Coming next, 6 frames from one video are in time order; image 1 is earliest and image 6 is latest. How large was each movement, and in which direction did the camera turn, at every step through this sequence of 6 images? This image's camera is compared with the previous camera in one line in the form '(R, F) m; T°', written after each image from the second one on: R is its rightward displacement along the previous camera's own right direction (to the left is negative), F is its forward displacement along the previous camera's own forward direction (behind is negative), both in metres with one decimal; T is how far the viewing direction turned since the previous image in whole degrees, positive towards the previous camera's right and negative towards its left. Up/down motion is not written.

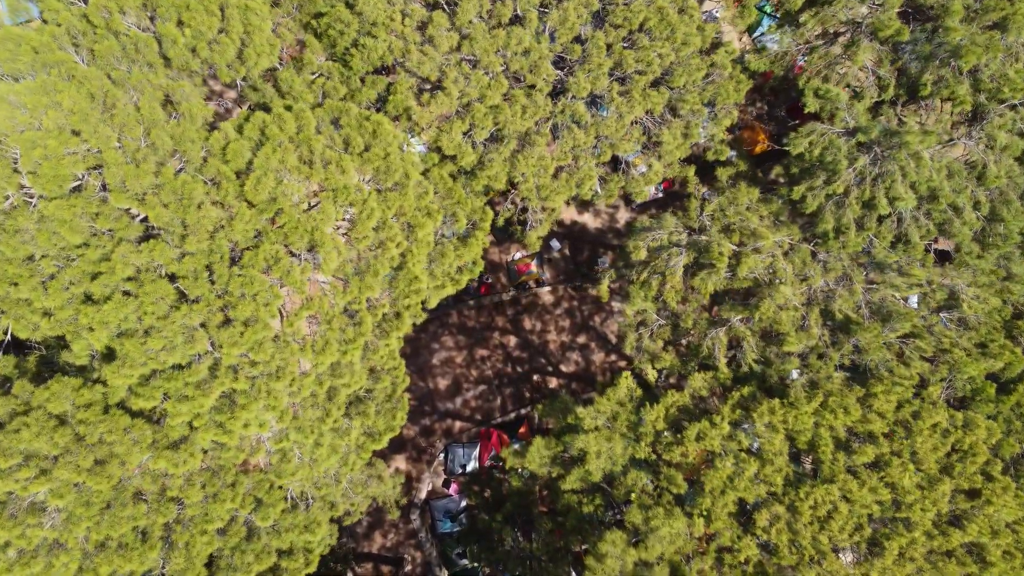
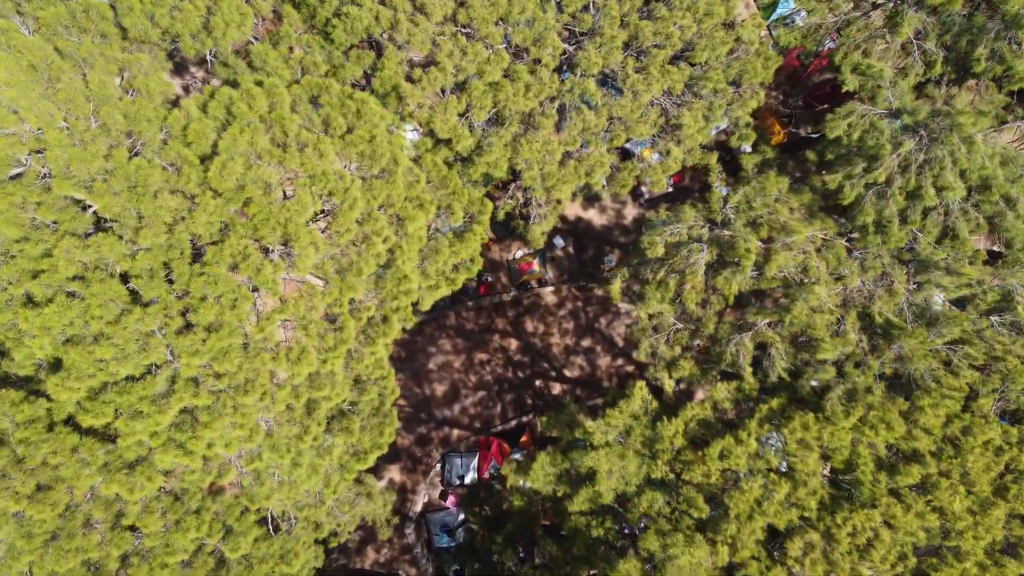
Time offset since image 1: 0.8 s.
(0.0, +1.4) m; 0°
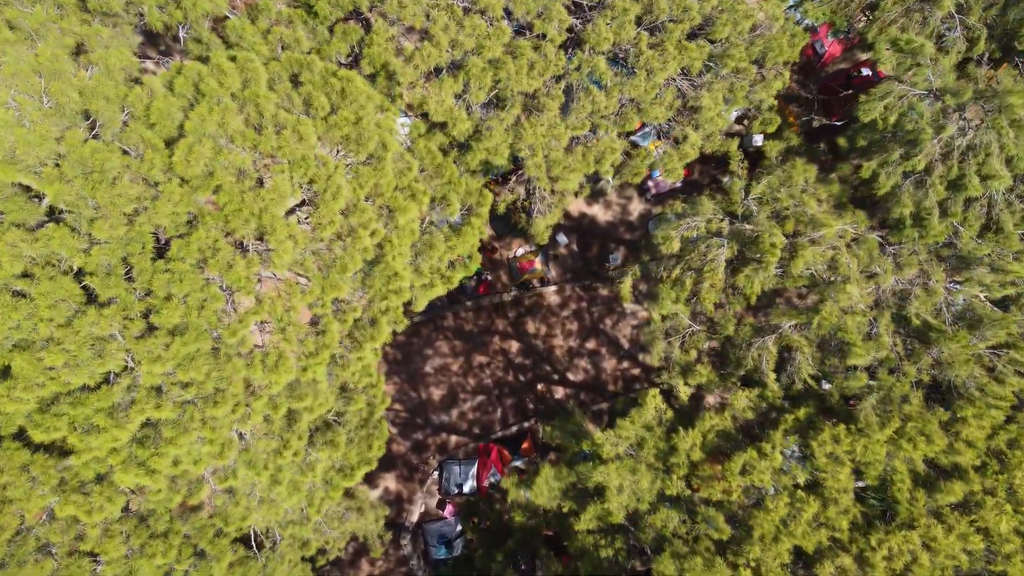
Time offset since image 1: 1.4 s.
(0.0, +1.1) m; 0°
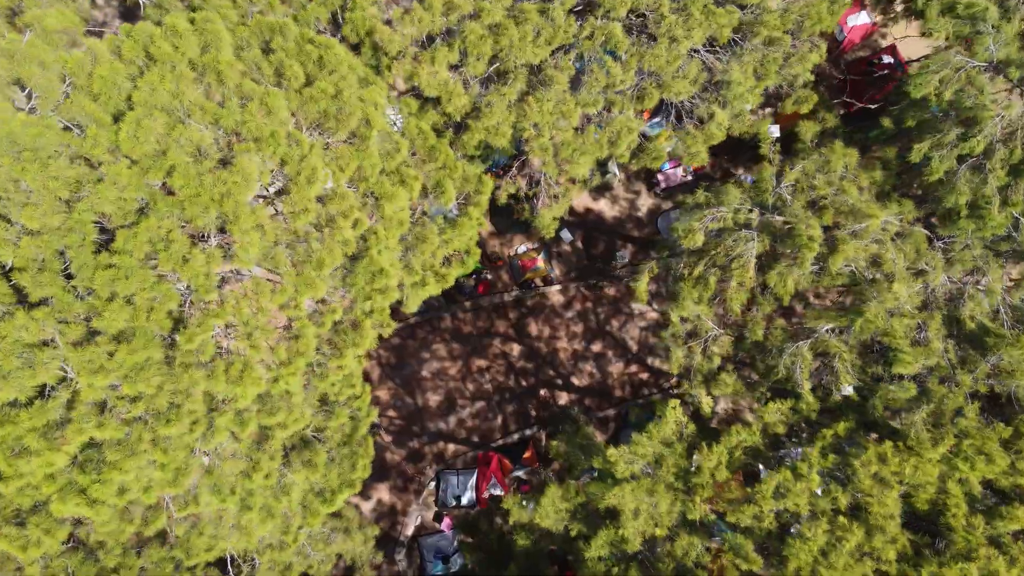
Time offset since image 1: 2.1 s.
(0.0, +1.3) m; 0°
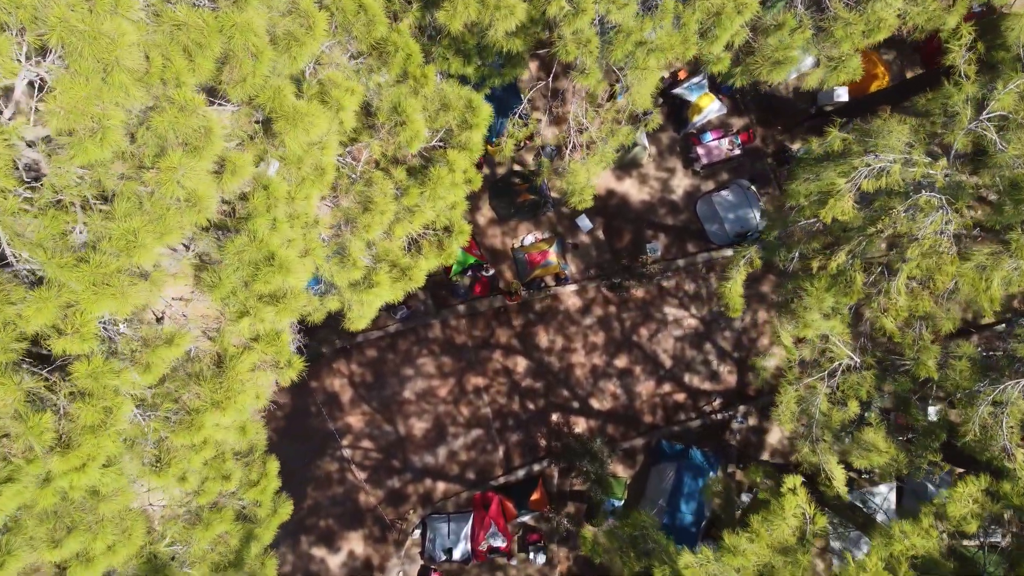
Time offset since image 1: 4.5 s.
(-0.1, +4.2) m; 0°
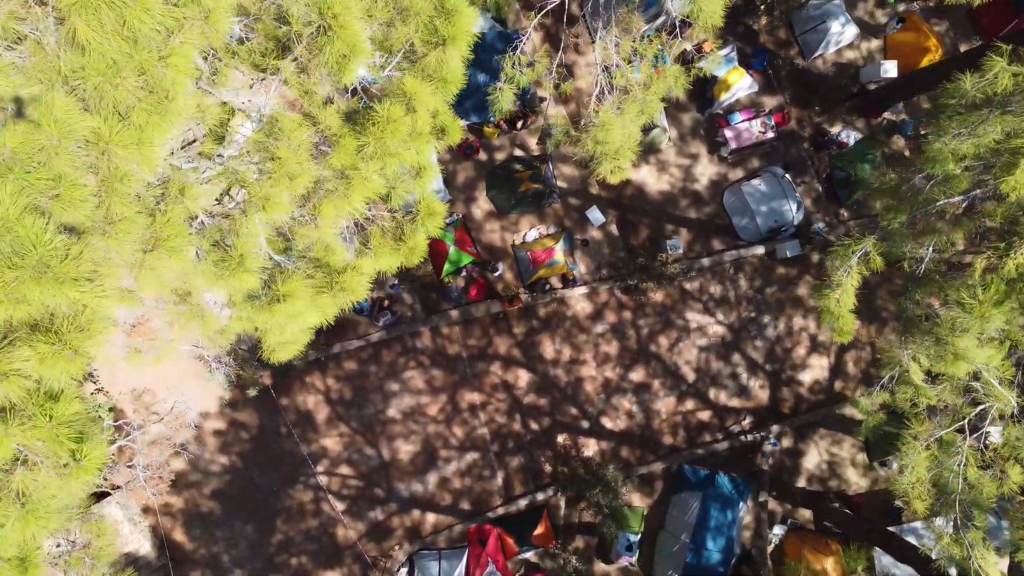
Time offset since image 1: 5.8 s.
(0.0, +2.2) m; 0°
